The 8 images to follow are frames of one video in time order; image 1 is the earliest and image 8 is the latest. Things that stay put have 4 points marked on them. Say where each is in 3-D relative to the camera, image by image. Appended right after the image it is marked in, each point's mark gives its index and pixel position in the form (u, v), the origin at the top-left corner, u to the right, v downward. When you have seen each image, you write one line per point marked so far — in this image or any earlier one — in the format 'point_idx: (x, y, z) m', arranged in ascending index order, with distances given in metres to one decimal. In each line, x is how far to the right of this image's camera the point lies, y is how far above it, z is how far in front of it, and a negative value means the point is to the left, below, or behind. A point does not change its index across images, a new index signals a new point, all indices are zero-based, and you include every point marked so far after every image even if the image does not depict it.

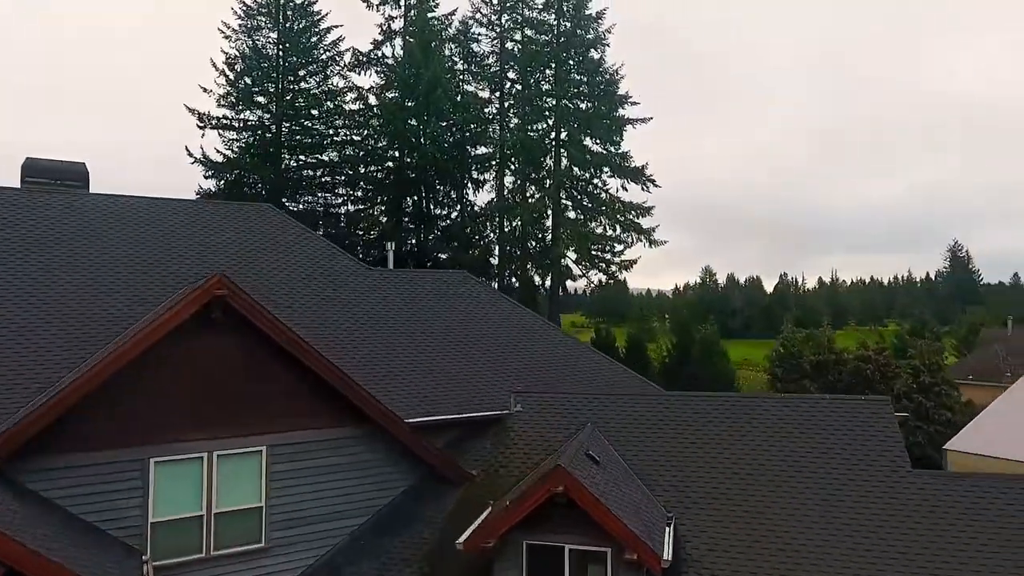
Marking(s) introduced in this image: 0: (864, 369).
0: (+10.4, -2.4, +19.5) m
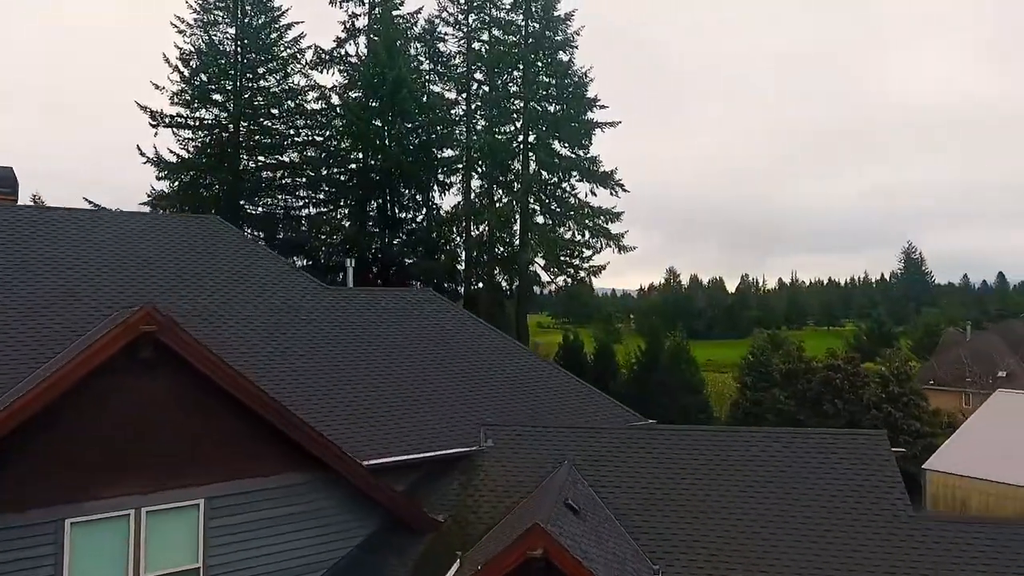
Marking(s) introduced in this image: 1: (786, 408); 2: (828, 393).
0: (+9.5, -2.7, +19.4) m
1: (+8.5, -3.7, +20.3) m
2: (+9.3, -3.1, +19.5) m
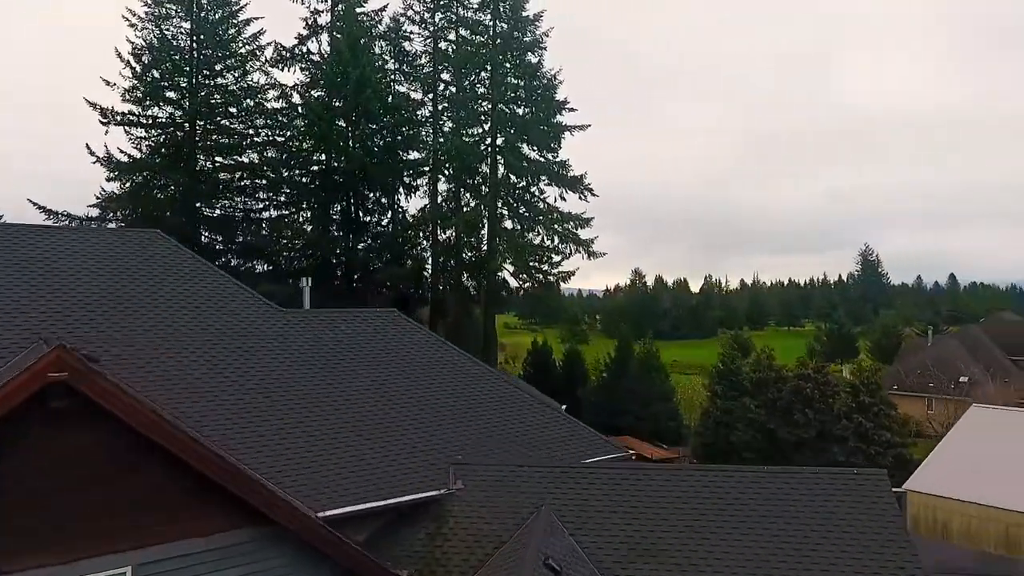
0: (+8.6, -2.9, +19.3) m
1: (+7.5, -4.0, +20.1) m
2: (+8.4, -3.3, +19.4) m
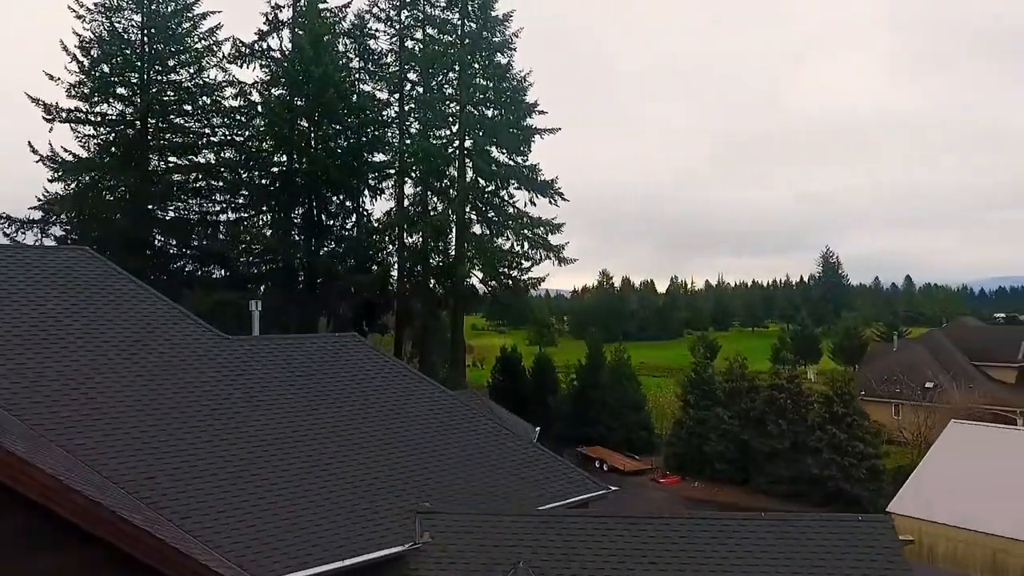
0: (+7.7, -3.2, +19.0) m
1: (+6.6, -4.2, +19.8) m
2: (+7.5, -3.6, +19.1) m
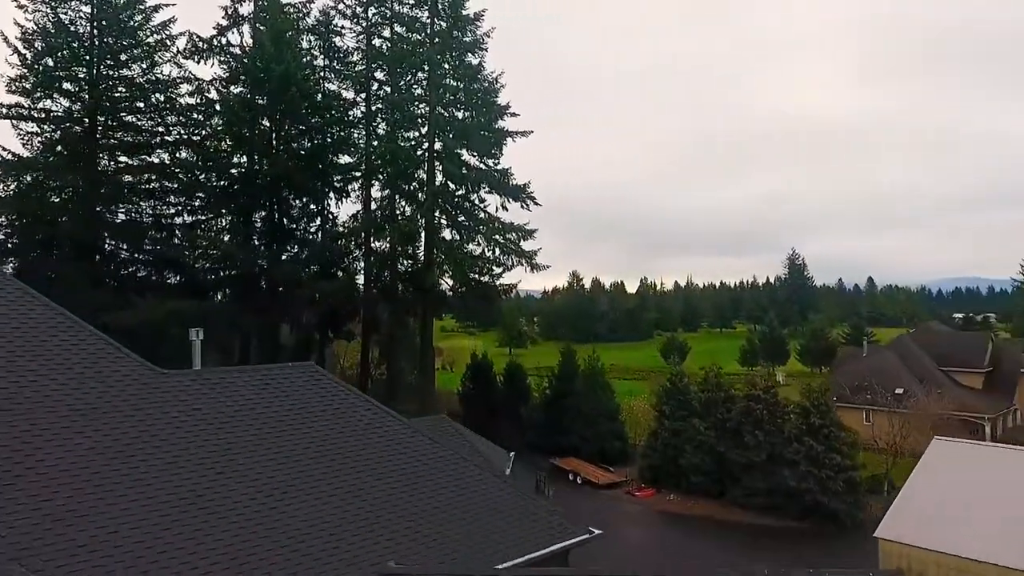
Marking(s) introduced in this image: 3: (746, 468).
0: (+6.9, -3.4, +18.7) m
1: (+5.8, -4.5, +19.4) m
2: (+6.7, -3.8, +18.7) m
3: (+6.6, -5.1, +18.5) m
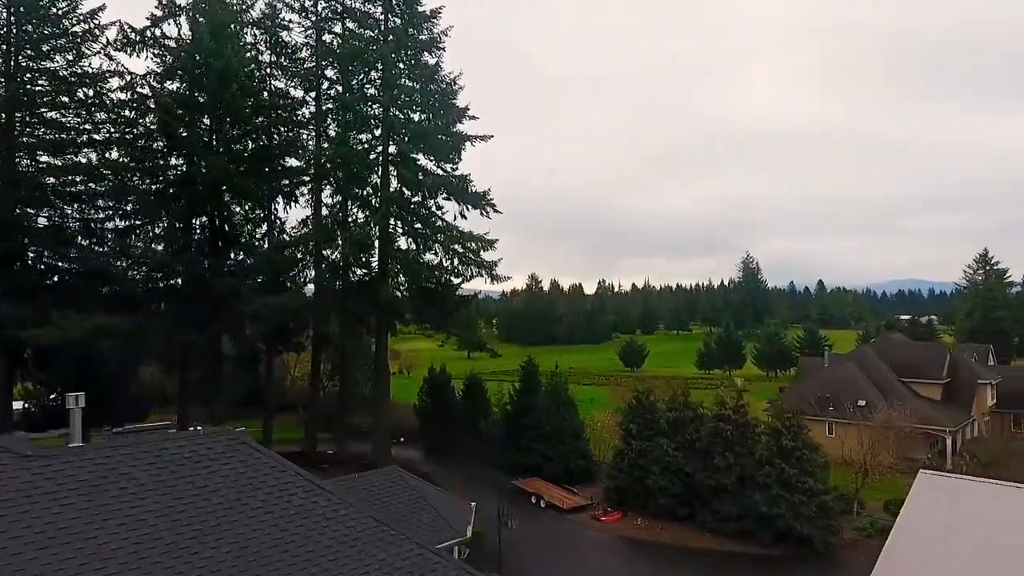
0: (+5.8, -3.9, +17.9) m
1: (+4.6, -4.9, +18.6) m
2: (+5.6, -4.3, +18.0) m
3: (+5.5, -5.5, +17.8) m
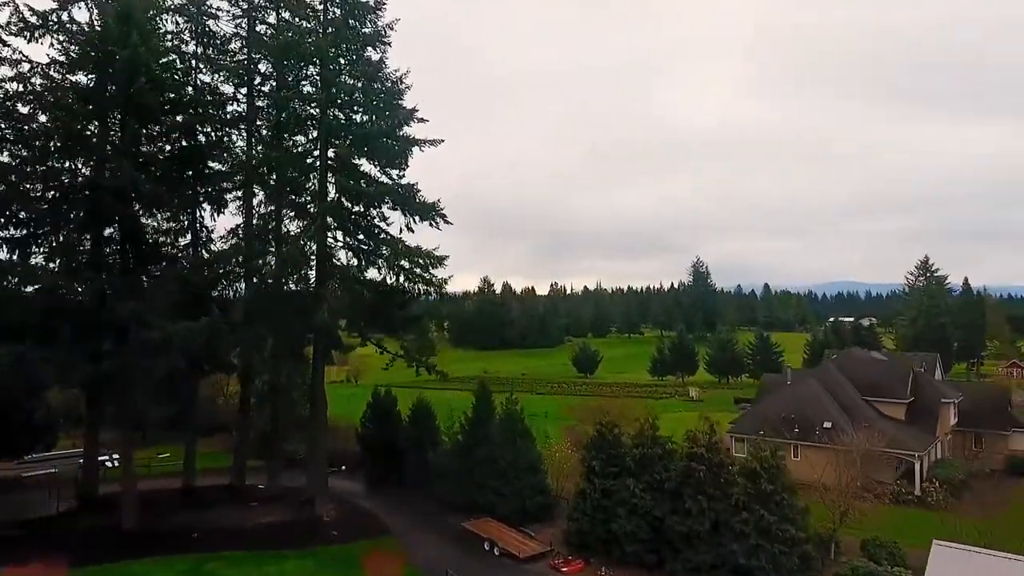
0: (+4.6, -4.5, +16.4) m
1: (+3.4, -5.6, +16.9) m
2: (+4.4, -4.9, +16.4) m
3: (+4.4, -6.2, +16.2) m
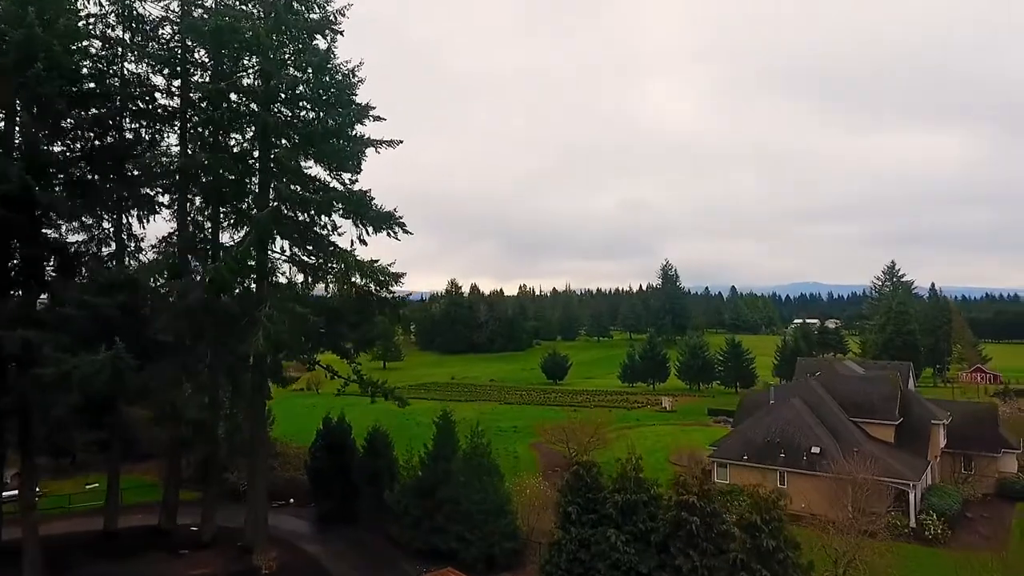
0: (+3.8, -5.1, +14.4) m
1: (+2.6, -6.1, +14.9) m
2: (+3.6, -5.5, +14.4) m
3: (+3.6, -6.8, +14.2) m
